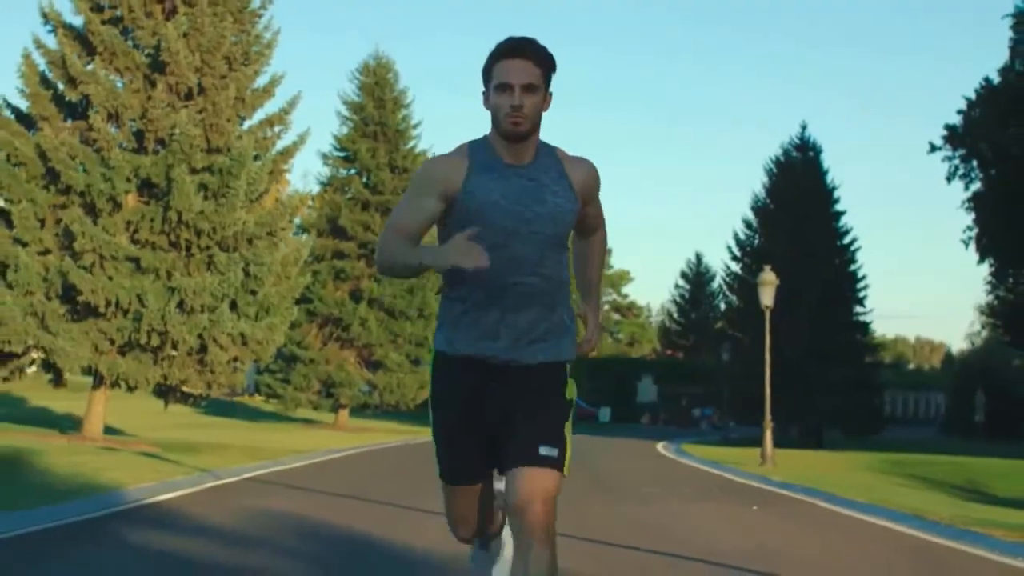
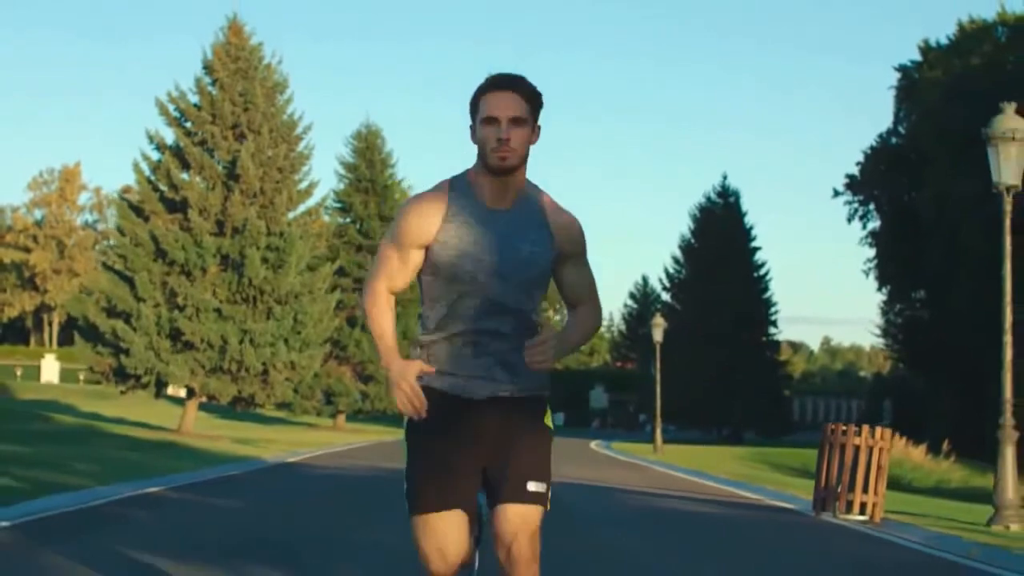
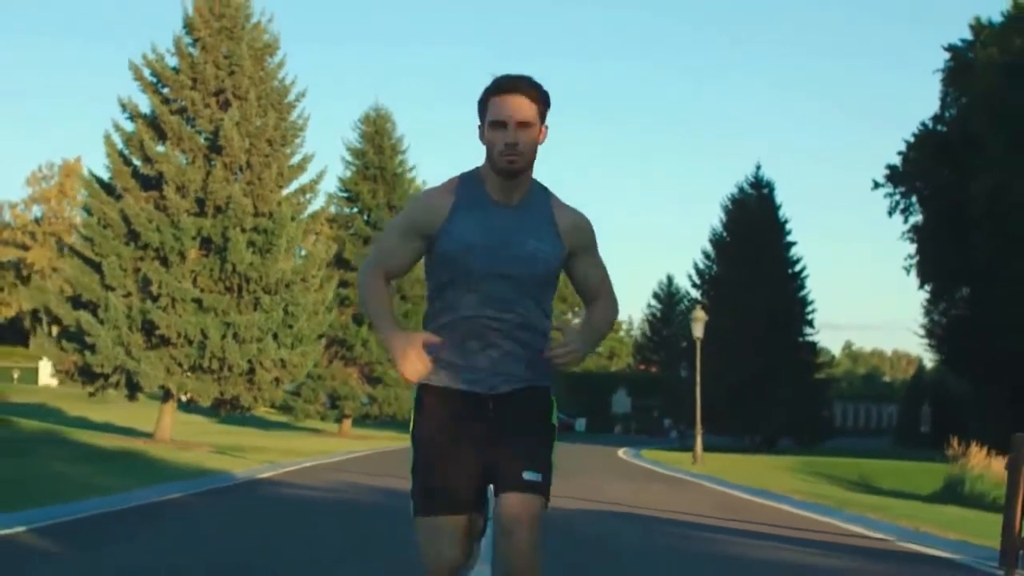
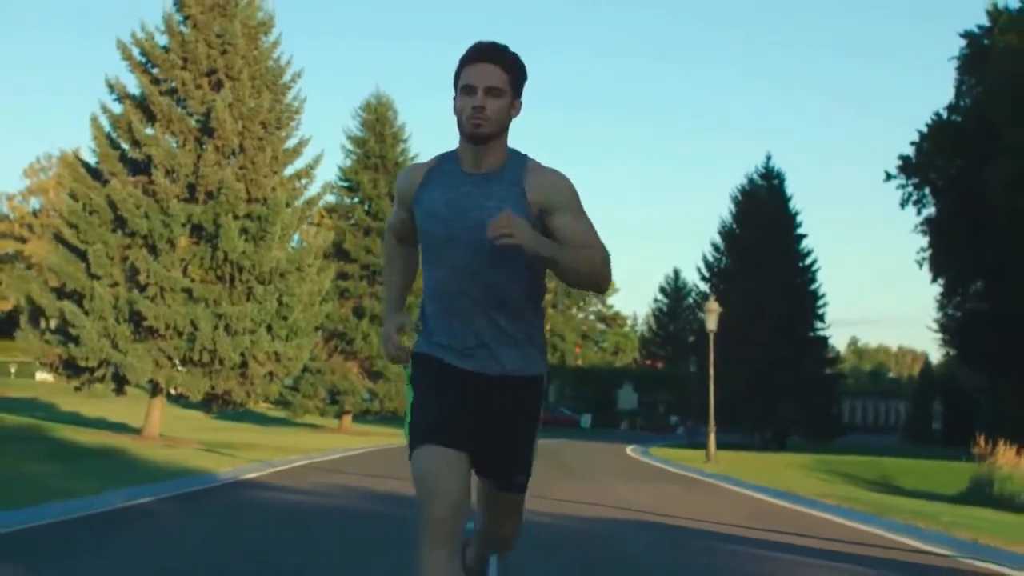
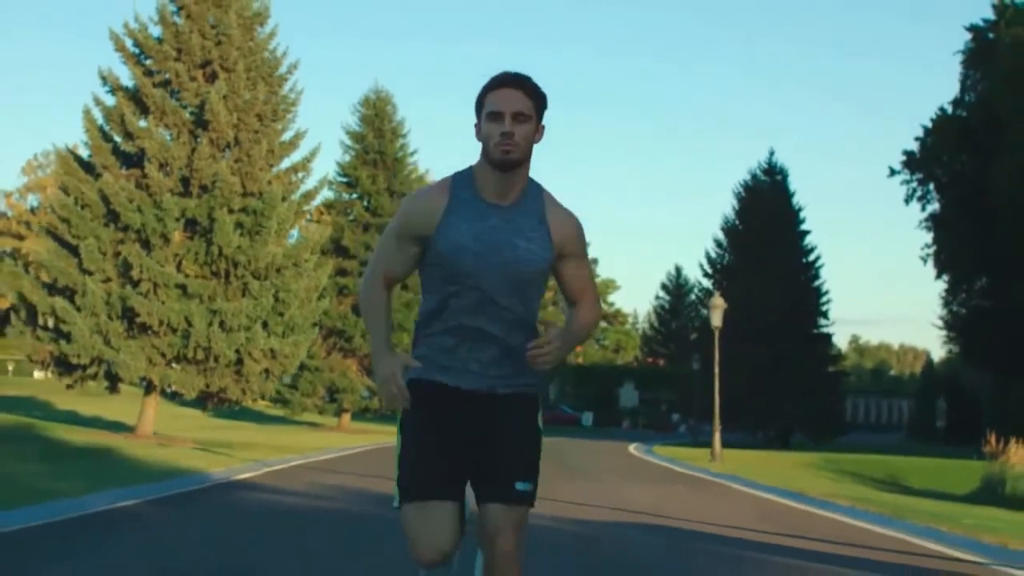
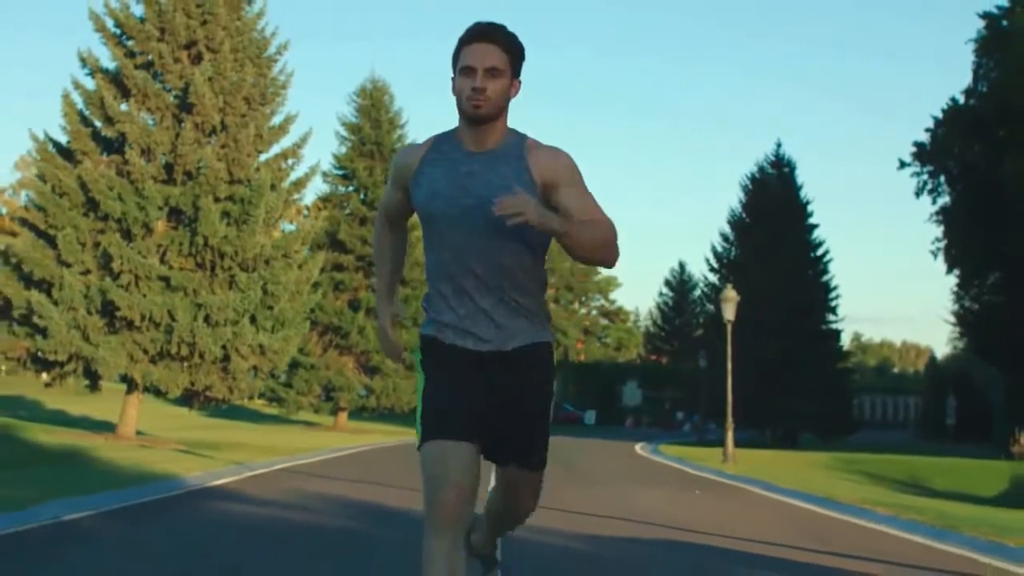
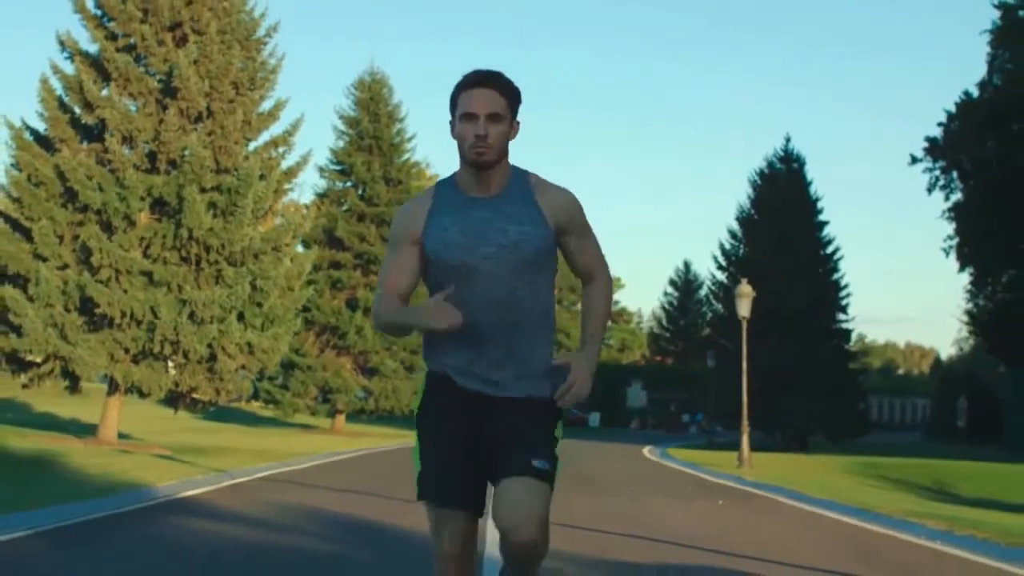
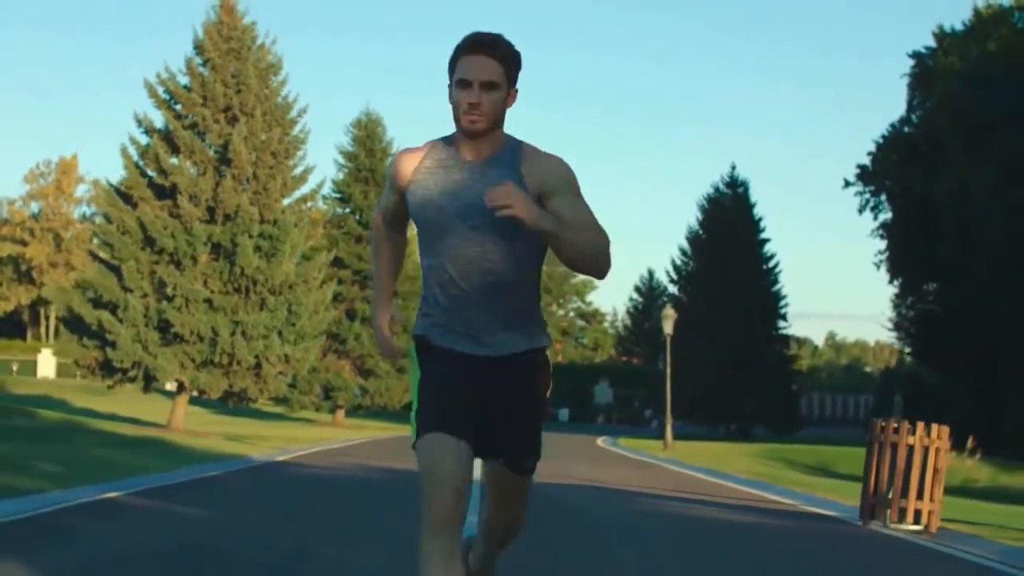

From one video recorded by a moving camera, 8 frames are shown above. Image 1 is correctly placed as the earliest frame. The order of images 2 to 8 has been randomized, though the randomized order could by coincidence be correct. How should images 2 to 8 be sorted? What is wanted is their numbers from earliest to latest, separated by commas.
7, 6, 5, 4, 3, 8, 2
